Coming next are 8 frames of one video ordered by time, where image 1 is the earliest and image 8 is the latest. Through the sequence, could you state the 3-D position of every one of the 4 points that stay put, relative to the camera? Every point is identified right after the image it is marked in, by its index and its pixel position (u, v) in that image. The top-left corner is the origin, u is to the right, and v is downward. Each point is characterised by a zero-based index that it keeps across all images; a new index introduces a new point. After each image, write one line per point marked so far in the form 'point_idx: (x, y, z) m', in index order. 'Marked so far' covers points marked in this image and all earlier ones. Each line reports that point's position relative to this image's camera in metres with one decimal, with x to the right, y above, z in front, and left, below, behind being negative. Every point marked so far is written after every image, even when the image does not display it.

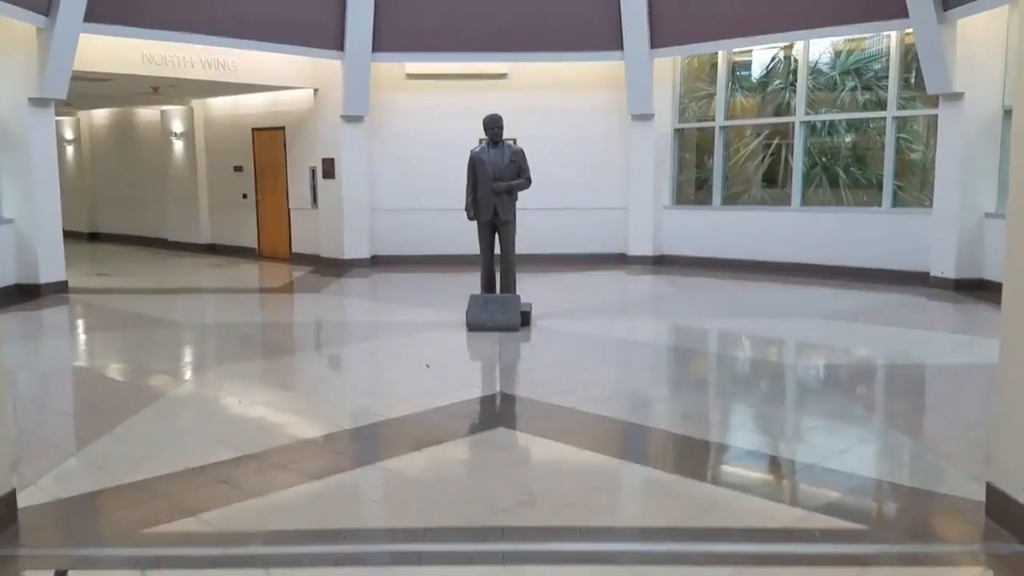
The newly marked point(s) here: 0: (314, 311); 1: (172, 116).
0: (-2.2, -0.3, +10.2) m
1: (-6.0, +3.0, +15.7) m
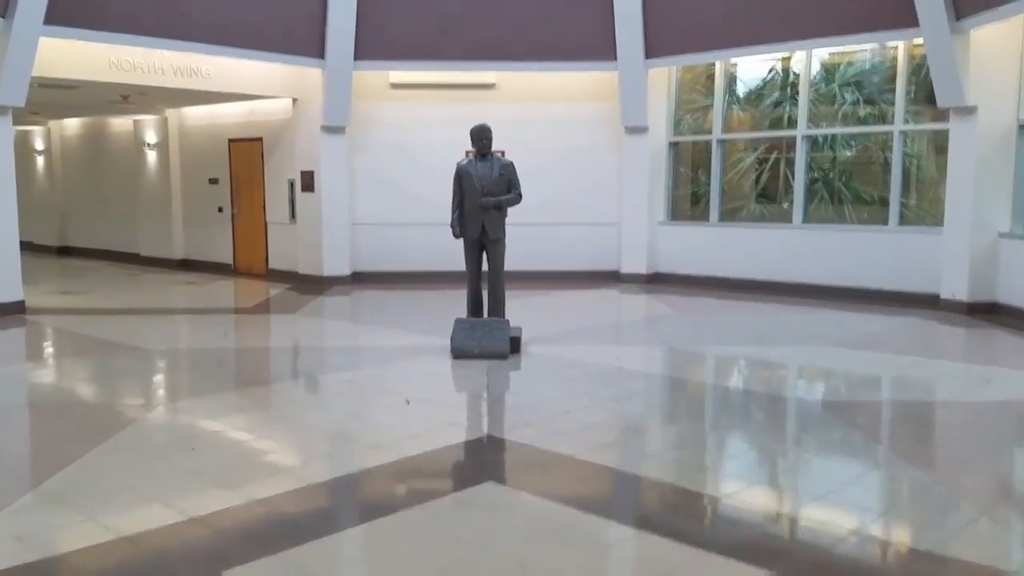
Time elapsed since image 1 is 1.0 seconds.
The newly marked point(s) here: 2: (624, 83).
0: (-2.4, -0.5, +9.5) m
1: (-6.2, +2.7, +15.0) m
2: (+1.6, +2.8, +12.4) m
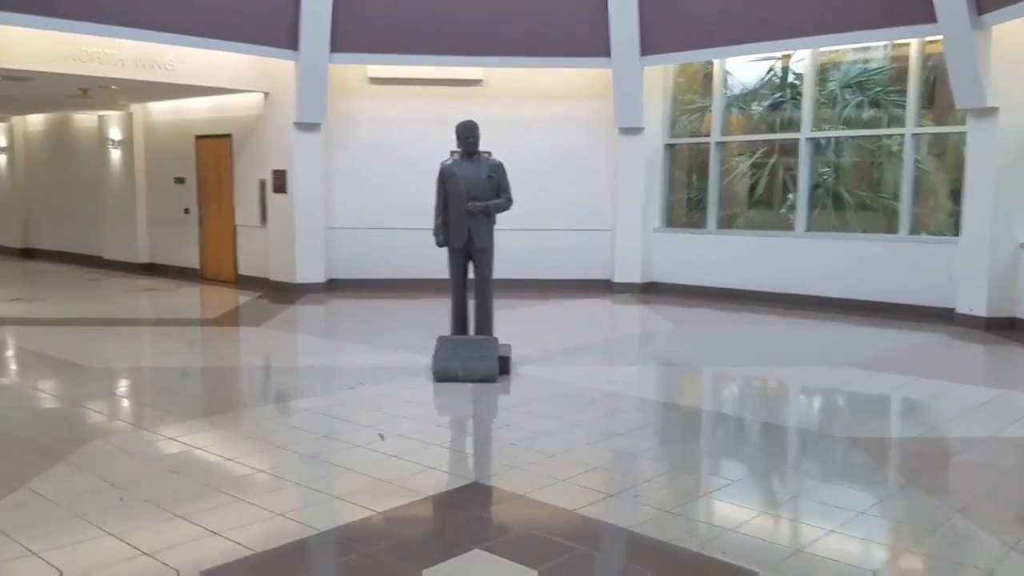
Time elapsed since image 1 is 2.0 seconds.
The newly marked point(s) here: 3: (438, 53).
0: (-2.5, -0.6, +8.8) m
1: (-6.4, +2.6, +14.2) m
2: (+1.4, +2.7, +11.7) m
3: (-1.0, +3.0, +11.4) m
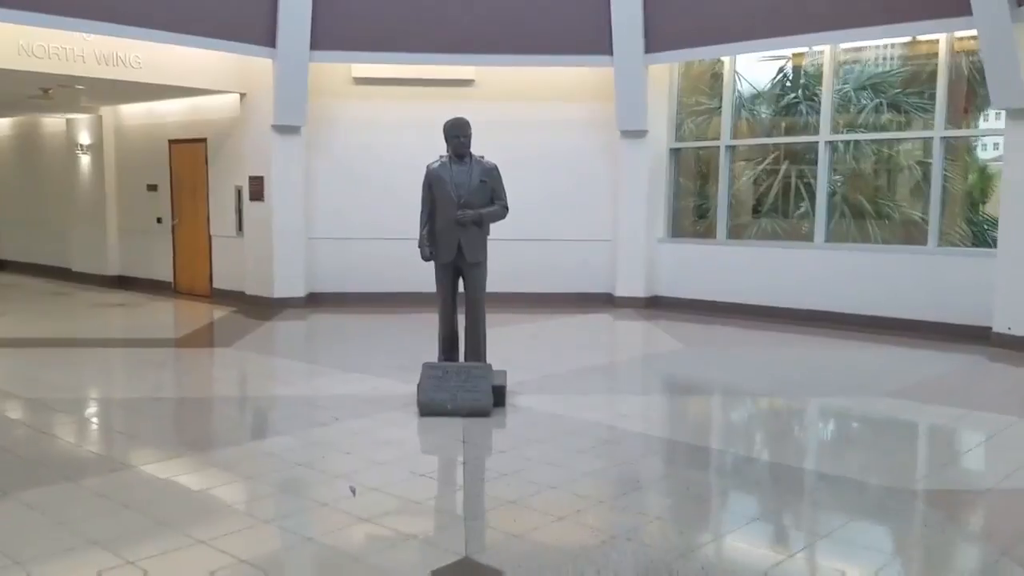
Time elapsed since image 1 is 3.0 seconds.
0: (-2.5, -0.8, +7.9) m
1: (-6.5, +2.4, +13.3) m
2: (+1.3, +2.5, +10.9) m
3: (-1.0, +2.8, +10.6) m
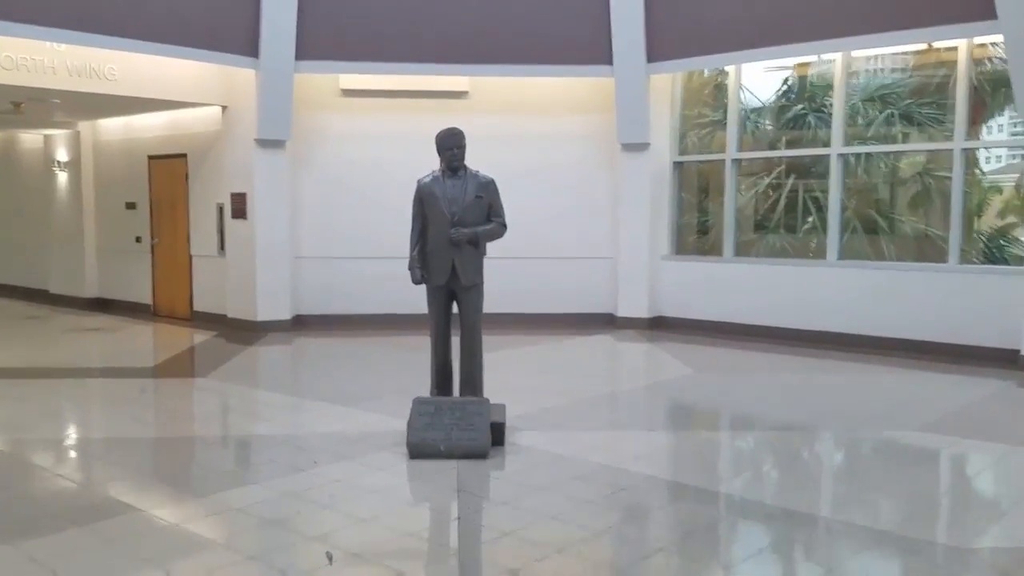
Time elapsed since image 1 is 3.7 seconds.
0: (-2.5, -1.0, +7.4) m
1: (-6.6, +2.1, +12.8) m
2: (+1.3, +2.3, +10.4) m
3: (-1.1, +2.6, +10.1) m
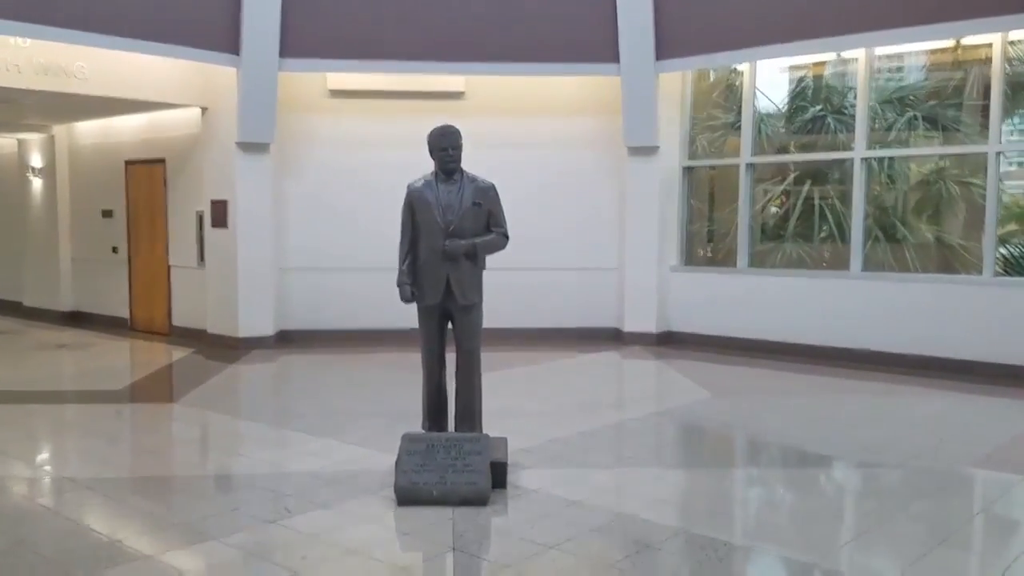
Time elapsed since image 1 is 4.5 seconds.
0: (-2.5, -1.1, +6.7) m
1: (-6.6, +1.9, +12.2) m
2: (+1.3, +2.2, +9.8) m
3: (-1.1, +2.4, +9.5) m
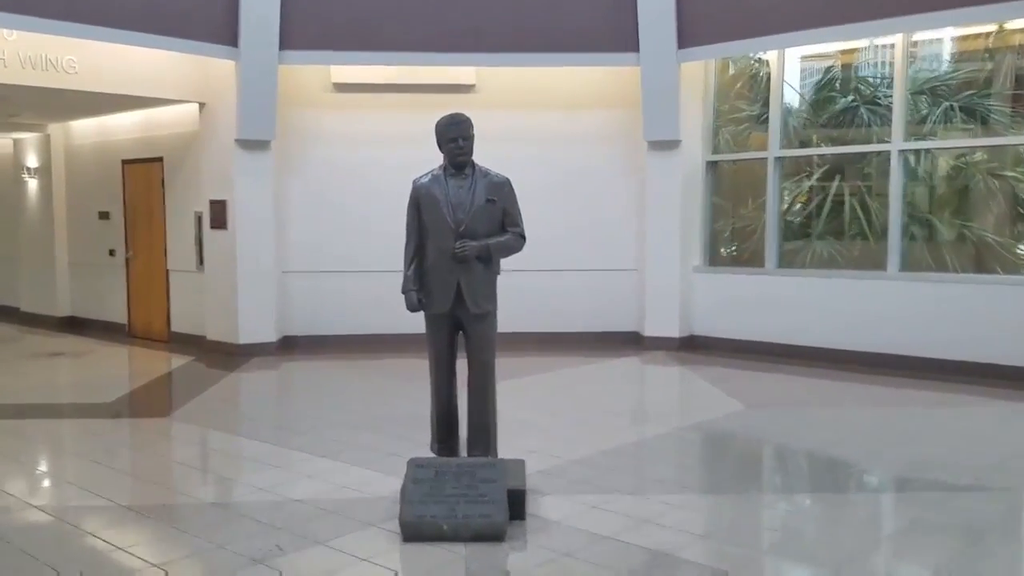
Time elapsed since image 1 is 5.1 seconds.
0: (-2.4, -1.1, +6.2) m
1: (-6.4, +1.9, +11.7) m
2: (+1.4, +2.1, +9.3) m
3: (-1.0, +2.4, +9.0) m
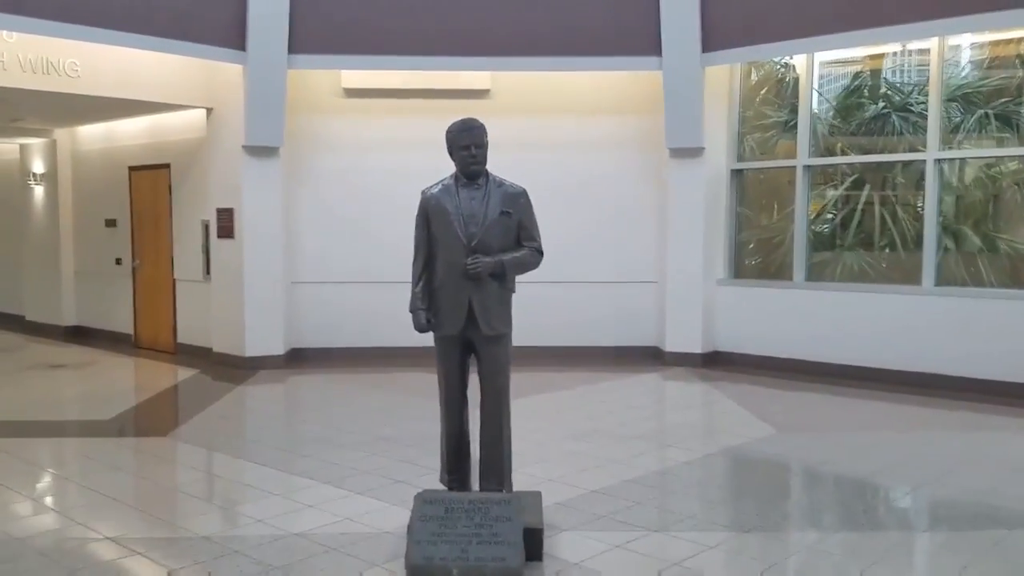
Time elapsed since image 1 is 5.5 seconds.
0: (-2.3, -1.2, +5.9) m
1: (-6.2, +1.8, +11.5) m
2: (+1.6, +2.0, +9.0) m
3: (-0.8, +2.3, +8.7) m
